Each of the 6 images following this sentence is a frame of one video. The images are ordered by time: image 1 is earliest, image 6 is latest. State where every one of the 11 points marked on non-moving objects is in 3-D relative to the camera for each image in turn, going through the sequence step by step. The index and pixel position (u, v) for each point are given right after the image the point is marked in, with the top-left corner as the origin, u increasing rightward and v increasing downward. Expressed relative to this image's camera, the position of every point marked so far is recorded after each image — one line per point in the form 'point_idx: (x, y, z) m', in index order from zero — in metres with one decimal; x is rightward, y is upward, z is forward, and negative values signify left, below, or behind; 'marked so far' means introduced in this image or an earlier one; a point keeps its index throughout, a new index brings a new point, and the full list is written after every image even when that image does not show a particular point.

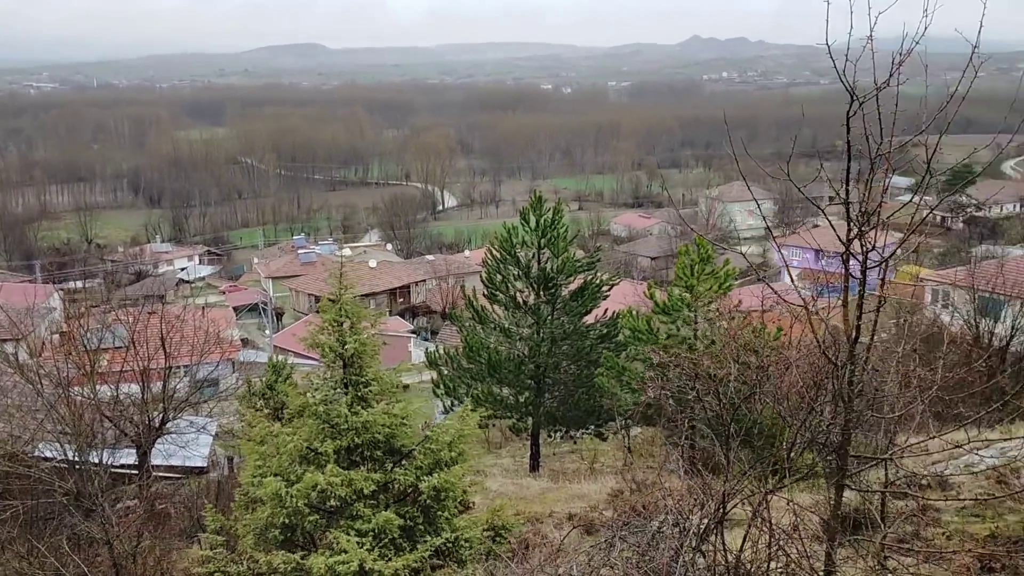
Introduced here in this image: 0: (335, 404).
0: (-1.0, -0.7, +5.0) m
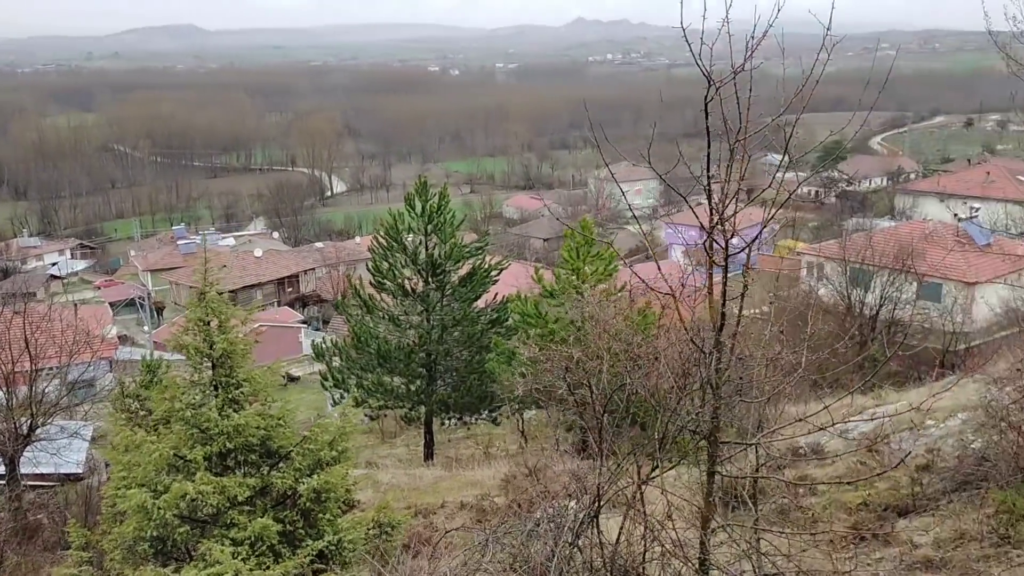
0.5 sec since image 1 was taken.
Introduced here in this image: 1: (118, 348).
0: (-1.7, -0.6, +4.8) m
1: (-7.5, -1.2, +16.7) m
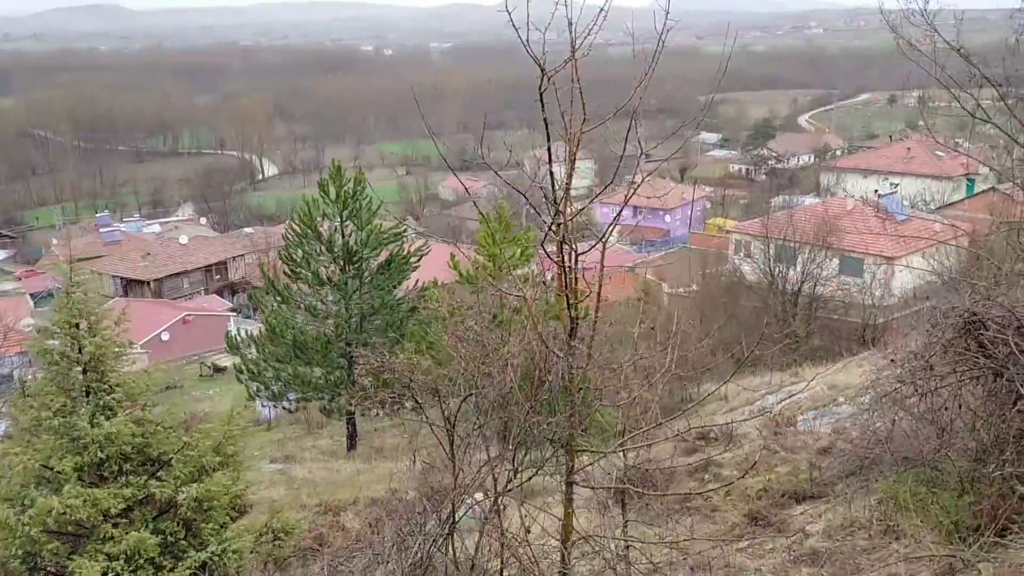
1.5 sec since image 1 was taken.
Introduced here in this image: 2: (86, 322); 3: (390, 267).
0: (-2.2, -0.6, +4.5) m
1: (-8.9, -1.0, +16.0) m
2: (-2.2, -0.2, +4.6) m
3: (-1.5, +0.3, +11.0) m
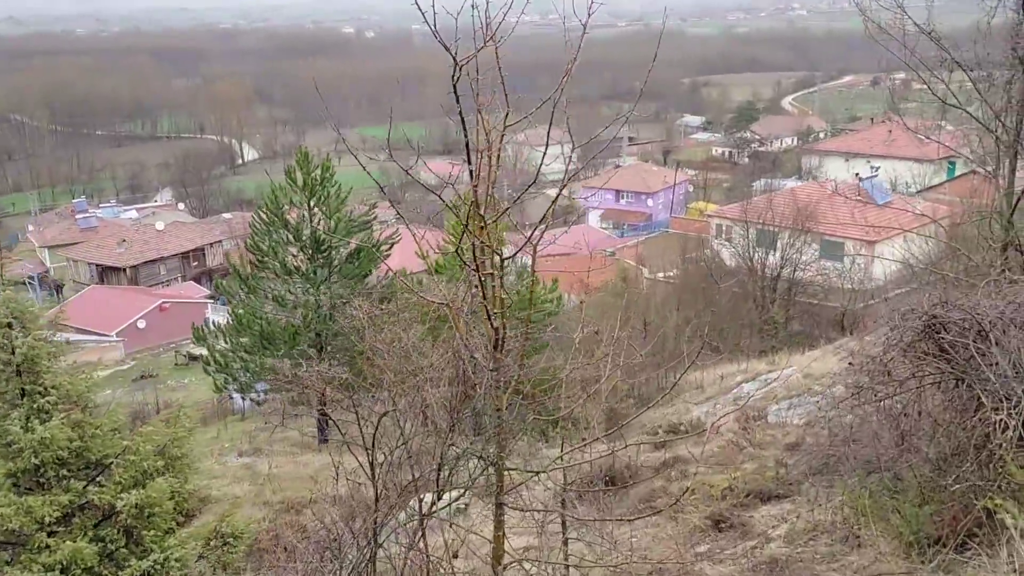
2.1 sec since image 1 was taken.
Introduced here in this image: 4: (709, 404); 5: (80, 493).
0: (-2.5, -0.6, +4.3) m
1: (-9.3, -0.8, +15.6) m
2: (-2.4, -0.2, +4.3) m
3: (-1.9, +0.4, +10.8) m
4: (+2.2, -1.3, +9.8) m
5: (-2.1, -1.0, +4.3) m
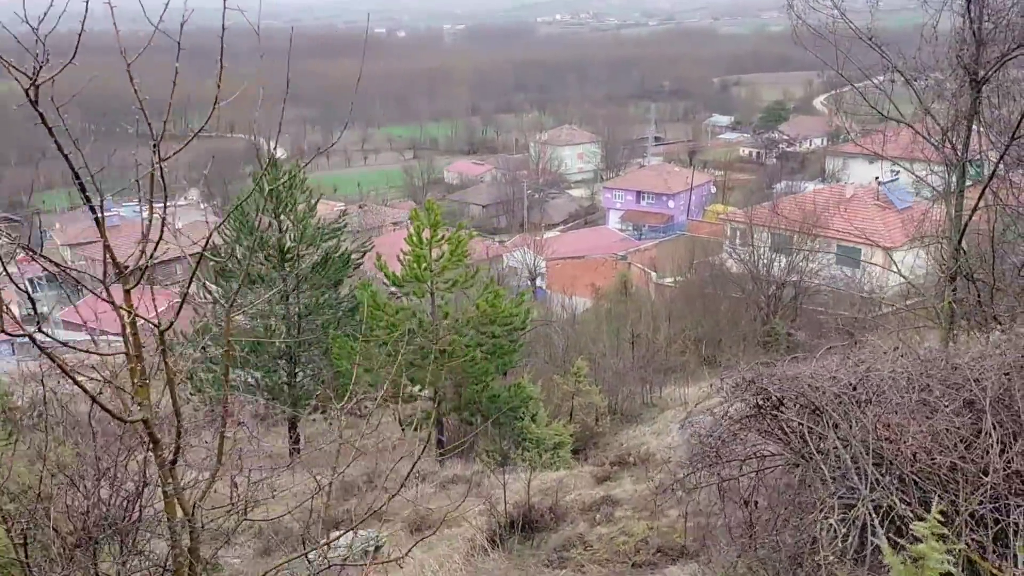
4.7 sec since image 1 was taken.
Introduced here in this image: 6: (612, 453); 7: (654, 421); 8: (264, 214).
0: (-3.0, -0.8, +3.9) m
1: (-9.4, -0.9, +15.6) m
2: (-3.0, -0.3, +4.0) m
3: (-2.2, +0.3, +10.5) m
4: (+1.8, -1.4, +9.3) m
5: (-2.7, -1.1, +3.9) m
6: (+1.0, -1.7, +8.8) m
7: (+1.7, -1.6, +10.3) m
8: (-2.9, +0.8, +10.2) m
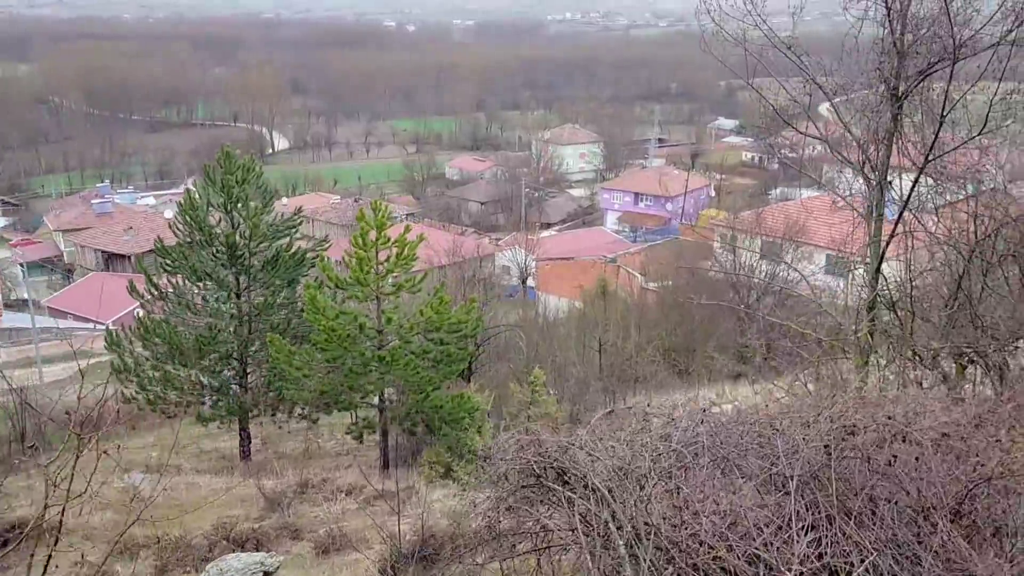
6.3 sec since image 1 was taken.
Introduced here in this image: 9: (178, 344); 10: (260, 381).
0: (-3.6, -0.7, +3.6) m
1: (-9.9, -0.7, +15.3) m
2: (-3.5, -0.3, +3.7) m
3: (-2.7, +0.3, +10.1) m
4: (+1.3, -1.6, +8.9) m
5: (-3.2, -1.1, +3.6) m
6: (+0.4, -1.7, +8.5) m
7: (+1.1, -1.7, +10.0) m
8: (-3.3, +0.9, +9.8) m
9: (-3.7, -0.6, +9.9) m
10: (-3.0, -1.1, +10.2) m
